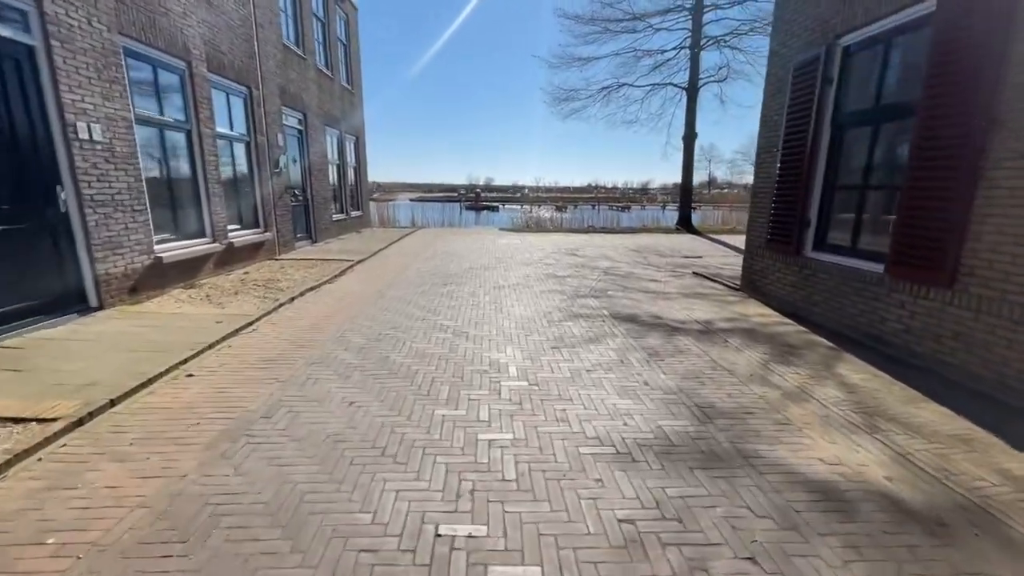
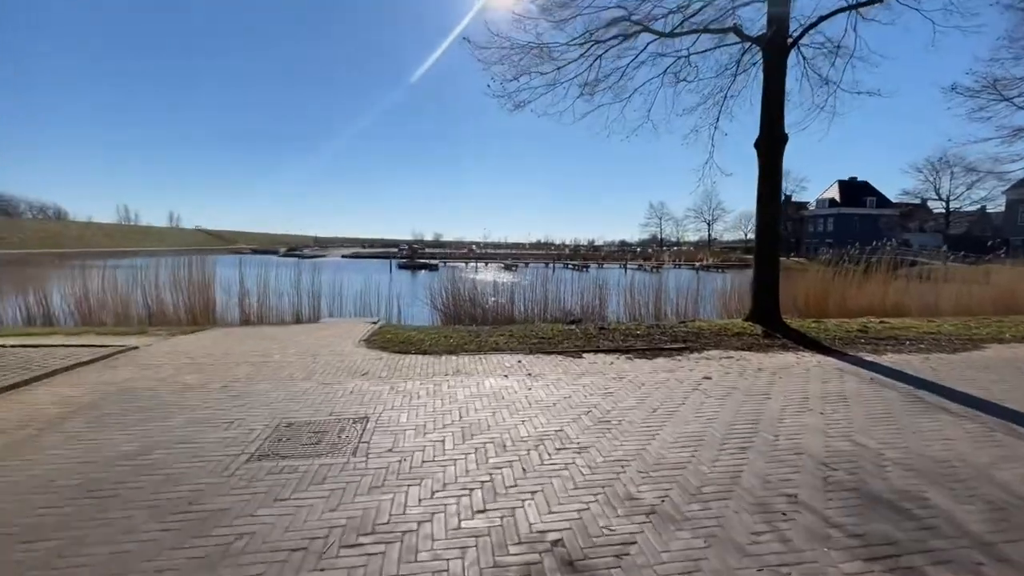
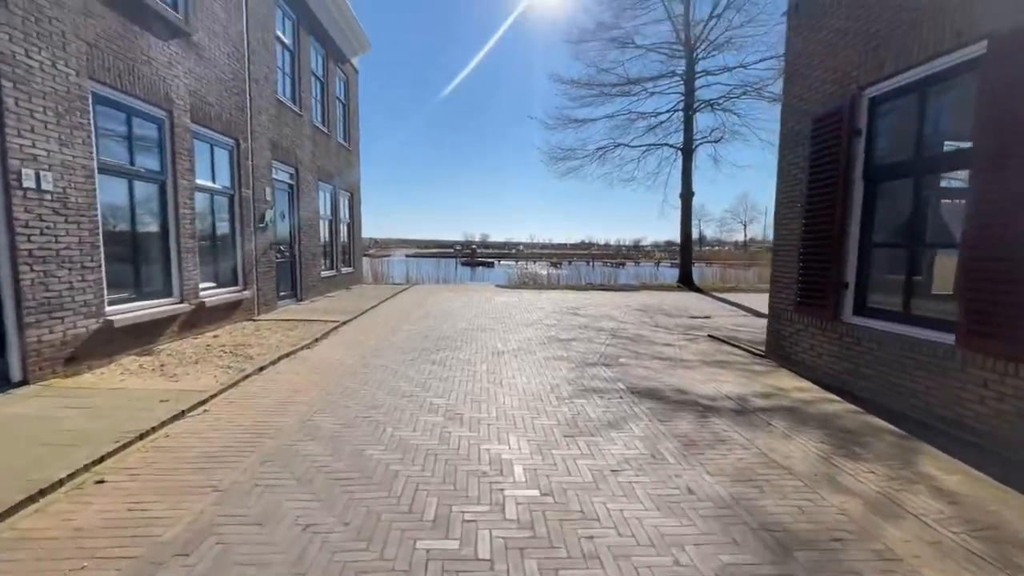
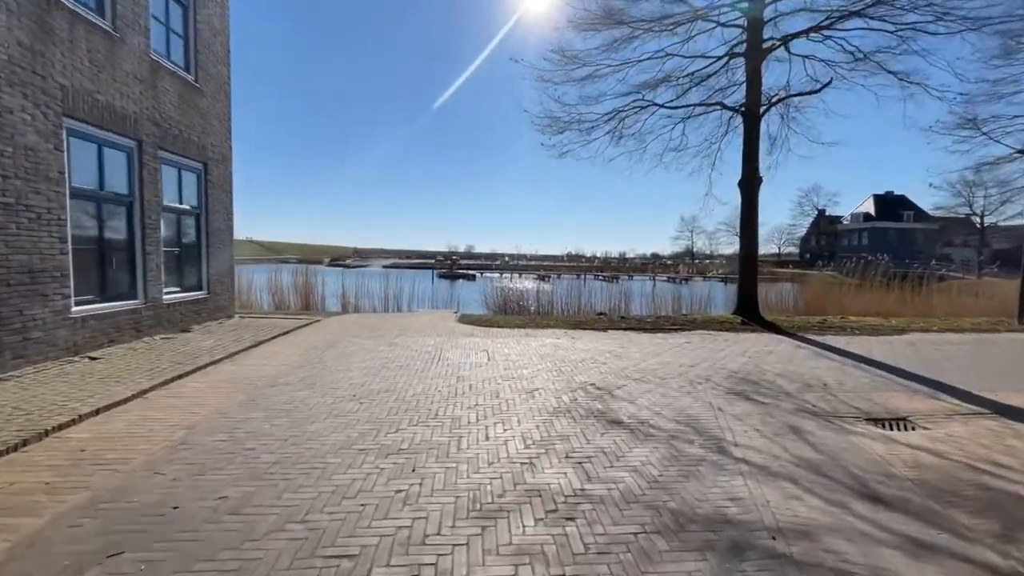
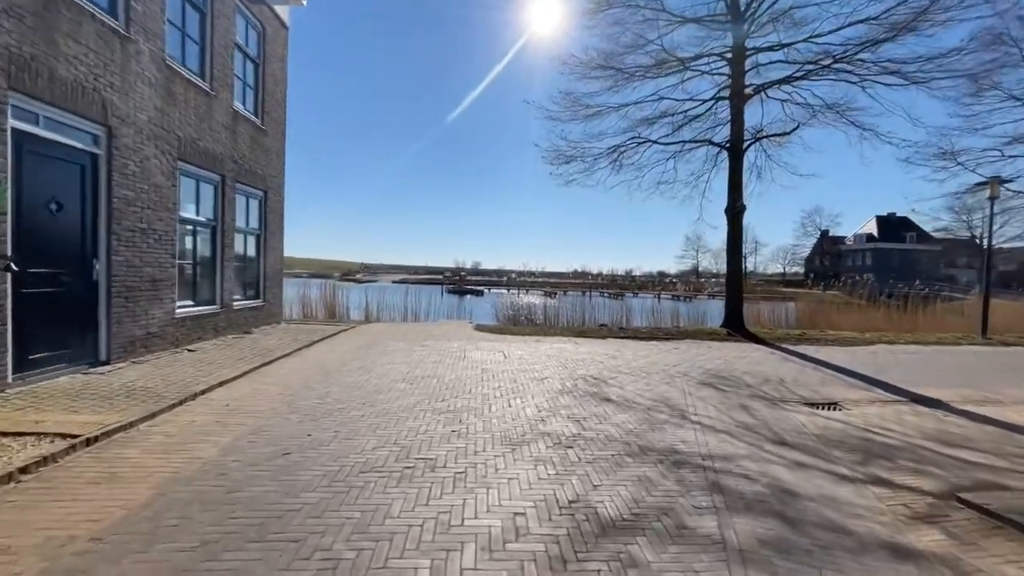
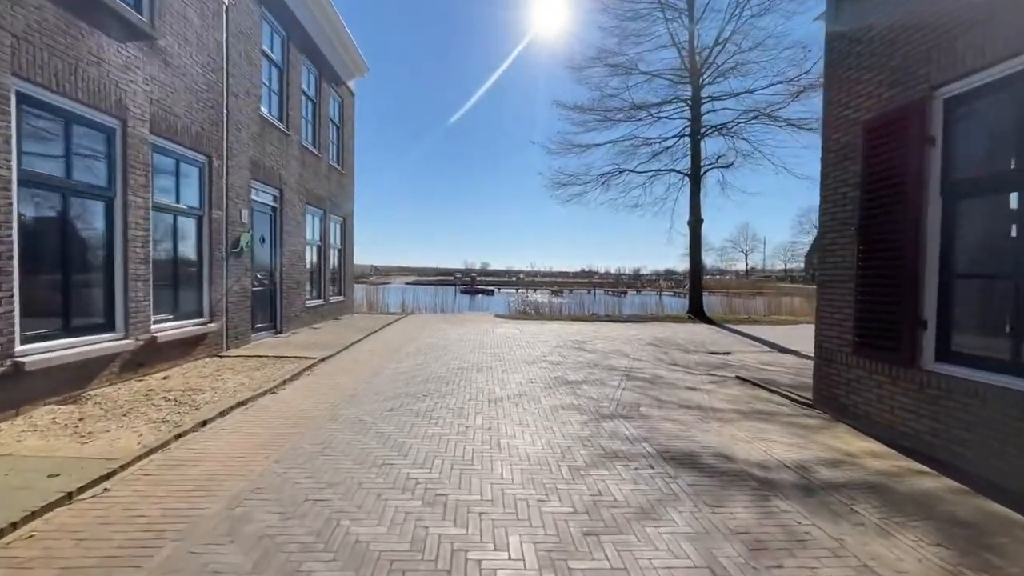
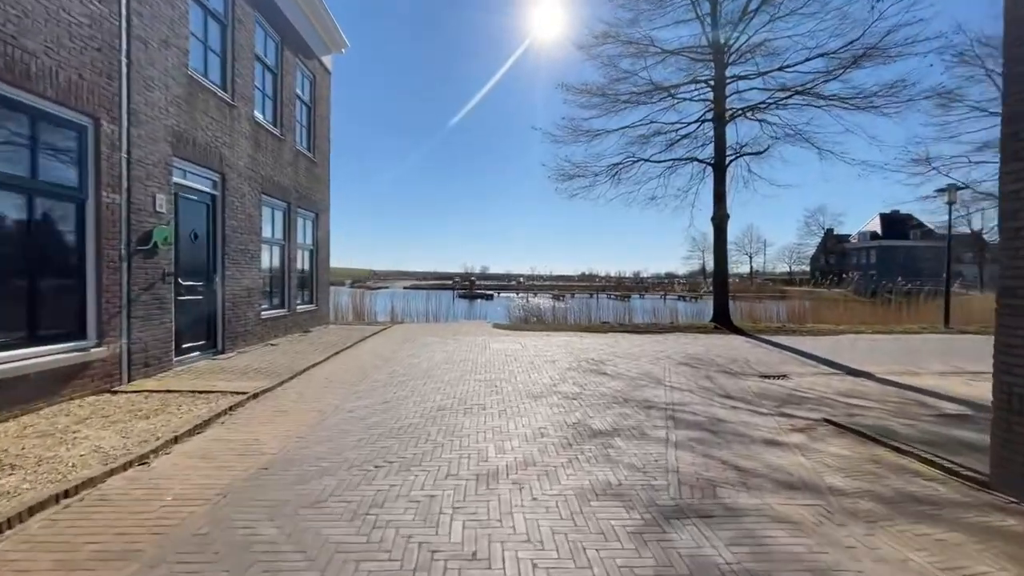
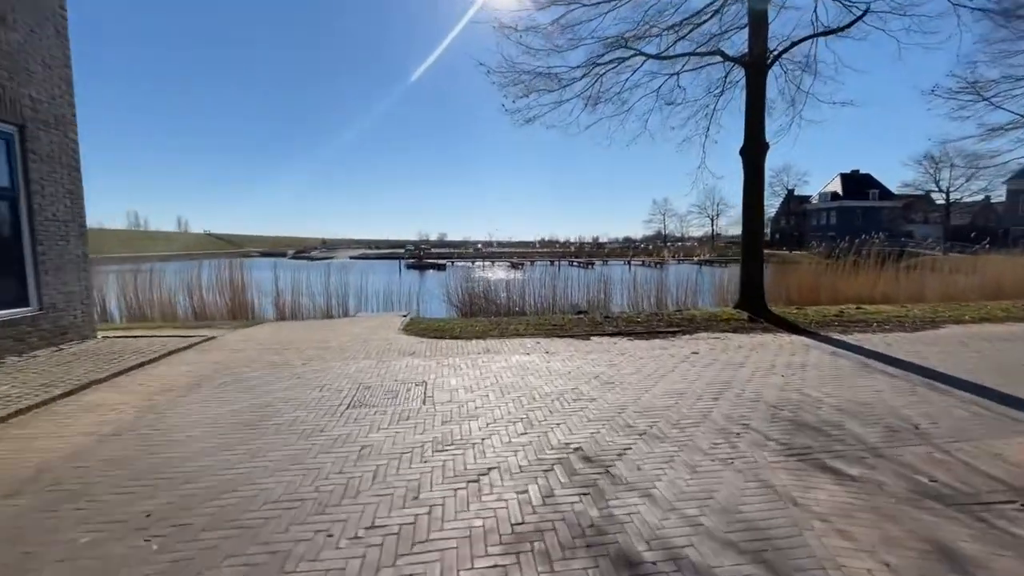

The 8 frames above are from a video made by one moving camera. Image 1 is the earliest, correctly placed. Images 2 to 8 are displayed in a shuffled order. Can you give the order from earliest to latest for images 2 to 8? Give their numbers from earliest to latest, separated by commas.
3, 6, 7, 5, 4, 8, 2
